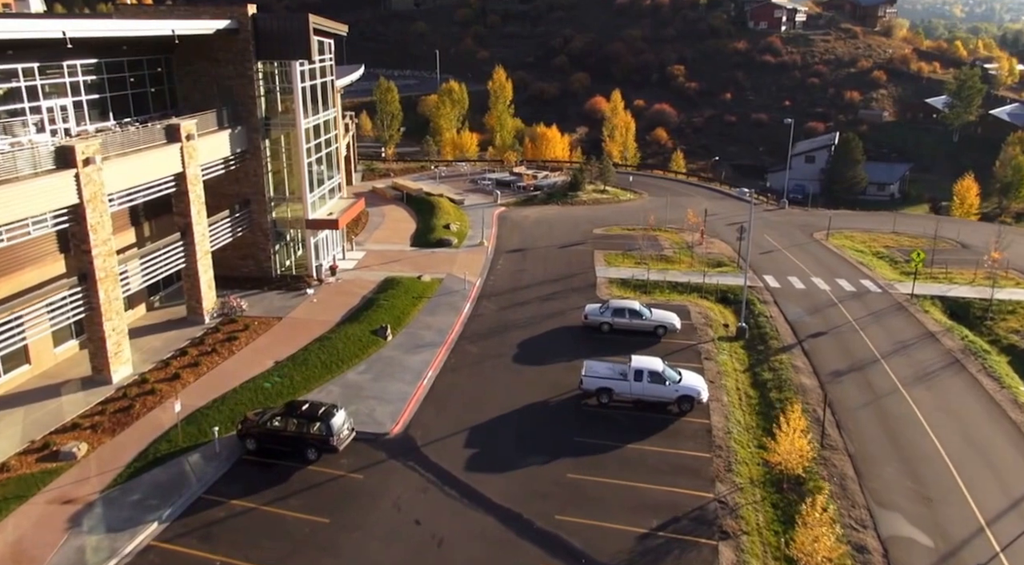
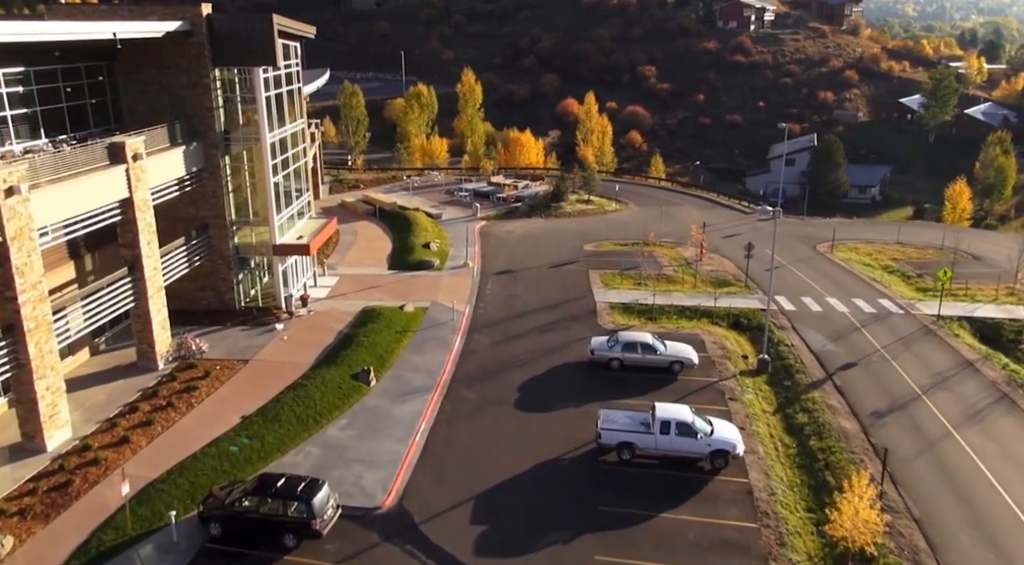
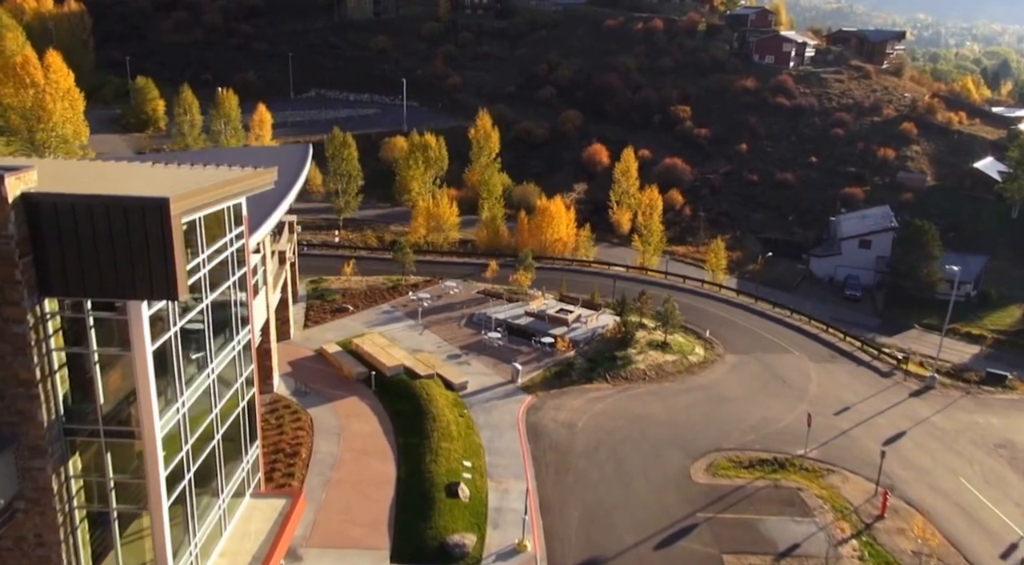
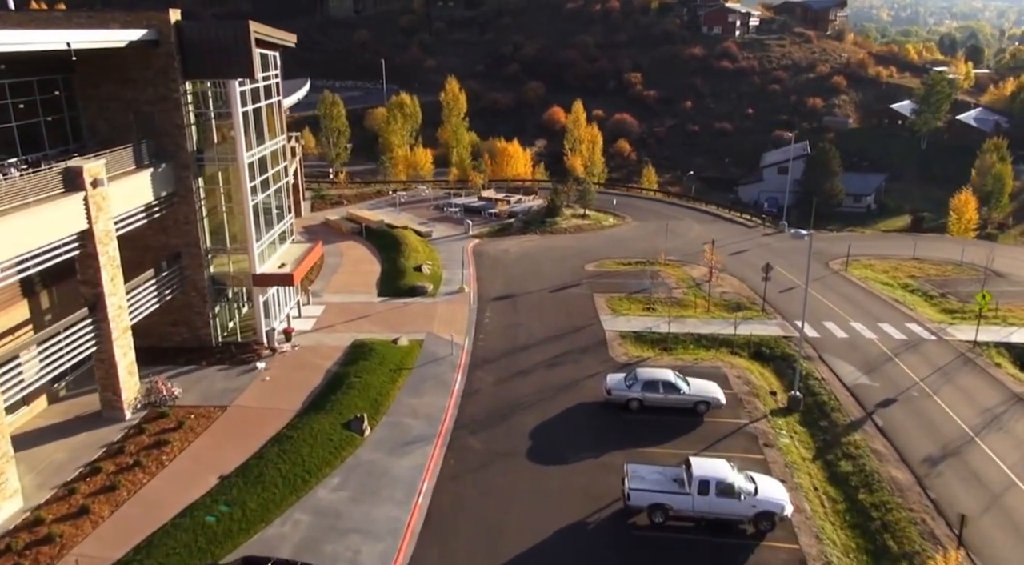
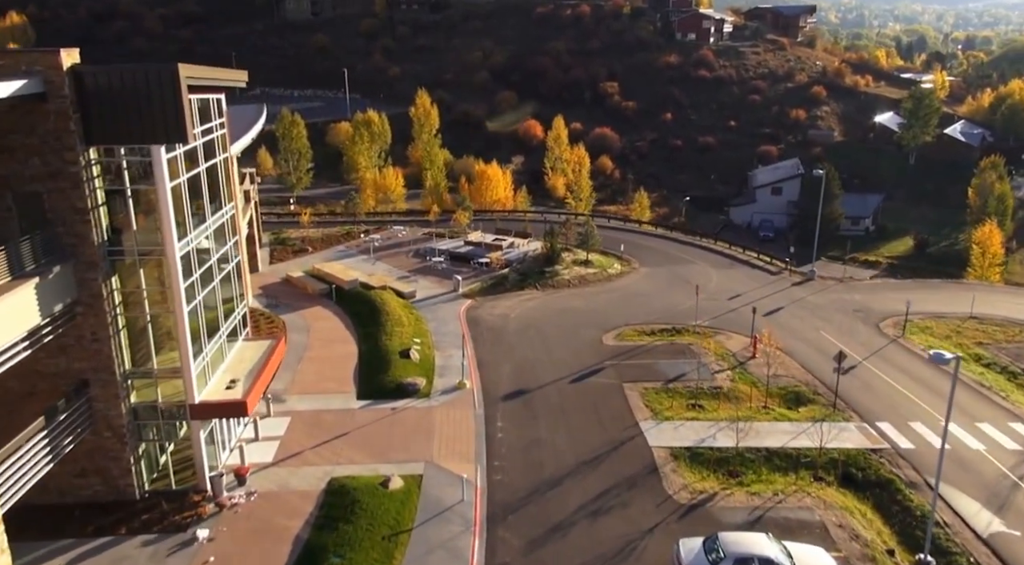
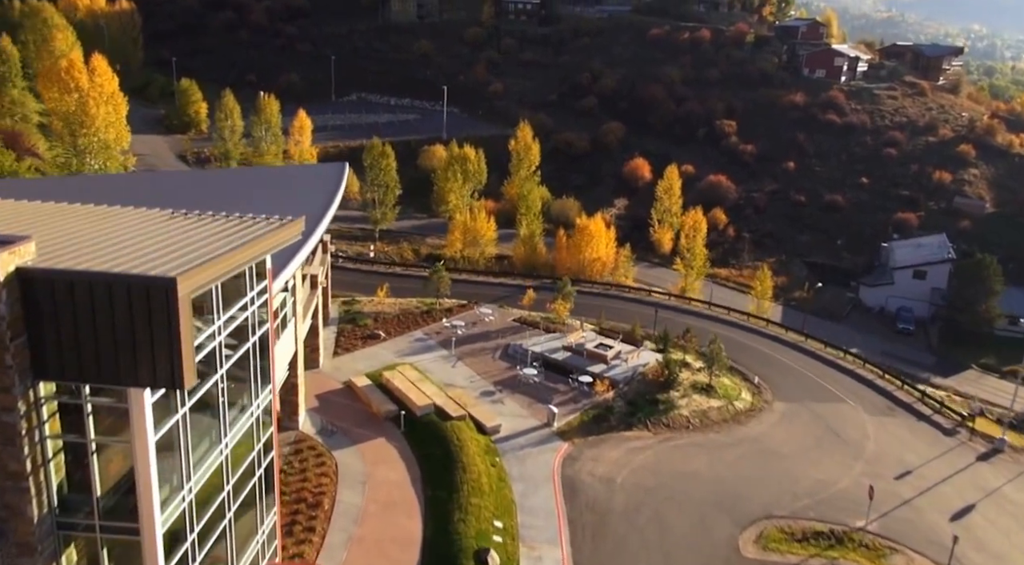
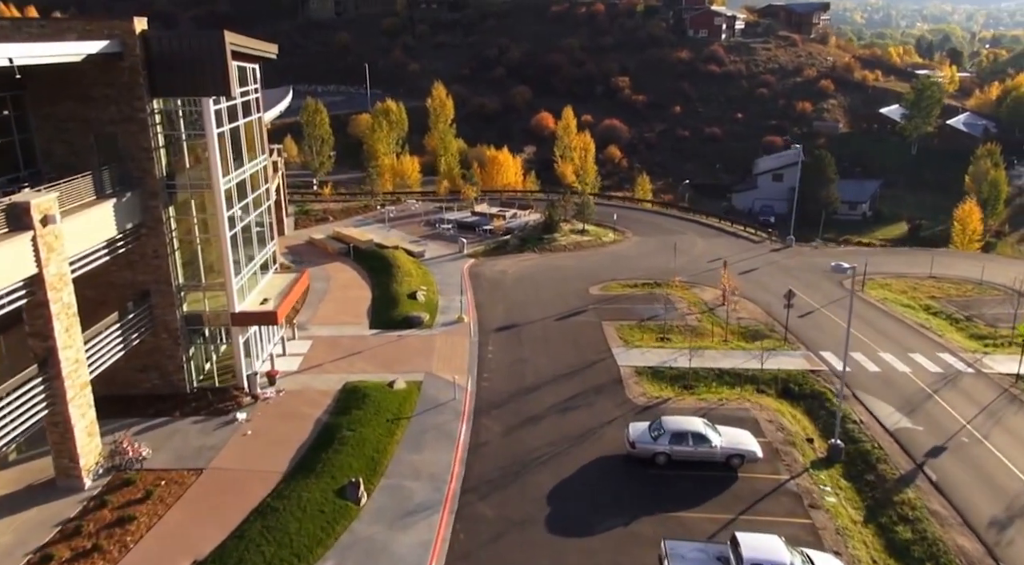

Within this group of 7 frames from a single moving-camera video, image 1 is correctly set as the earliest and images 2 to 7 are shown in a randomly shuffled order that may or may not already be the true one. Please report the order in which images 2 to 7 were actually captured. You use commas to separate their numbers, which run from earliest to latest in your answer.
2, 4, 7, 5, 3, 6
